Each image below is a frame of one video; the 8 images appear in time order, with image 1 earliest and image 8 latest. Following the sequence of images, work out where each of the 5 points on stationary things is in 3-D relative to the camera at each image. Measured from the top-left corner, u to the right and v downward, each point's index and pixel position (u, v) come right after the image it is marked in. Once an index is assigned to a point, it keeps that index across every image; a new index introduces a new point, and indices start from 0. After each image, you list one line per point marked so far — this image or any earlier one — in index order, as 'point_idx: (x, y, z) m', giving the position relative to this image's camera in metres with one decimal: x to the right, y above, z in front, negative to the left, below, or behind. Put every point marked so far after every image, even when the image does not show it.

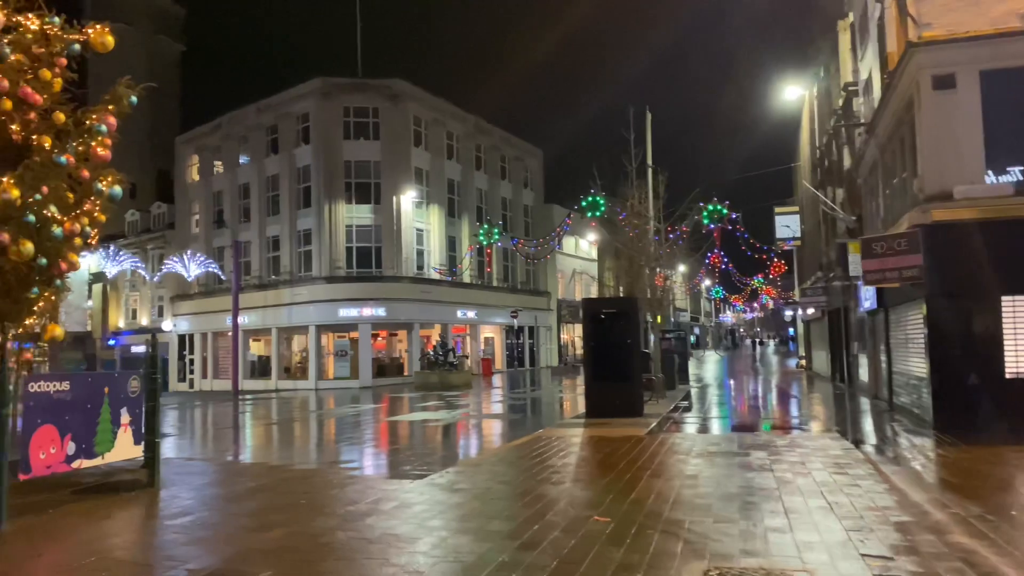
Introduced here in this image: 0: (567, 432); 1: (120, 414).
0: (+0.8, -2.2, +12.5) m
1: (-3.3, -1.1, +7.1) m
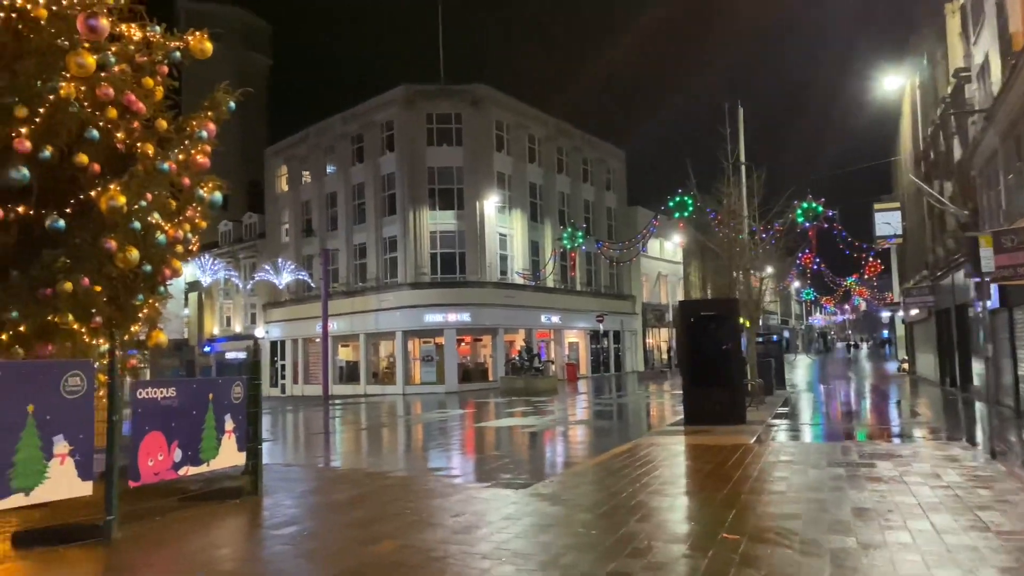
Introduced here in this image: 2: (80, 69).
0: (+2.2, -2.2, +12.1) m
1: (-2.4, -1.1, +7.0) m
2: (-3.5, +1.8, +6.7) m
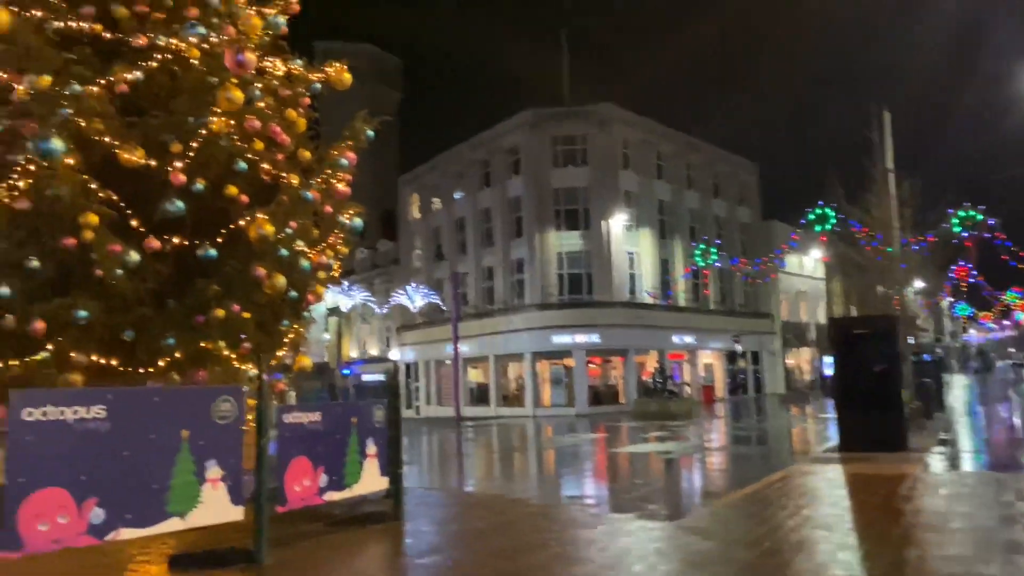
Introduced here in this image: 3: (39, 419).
0: (+4.2, -2.4, +11.3) m
1: (-1.2, -1.3, +7.0) m
2: (-2.4, +1.5, +6.9) m
3: (-2.8, -0.8, +4.9) m
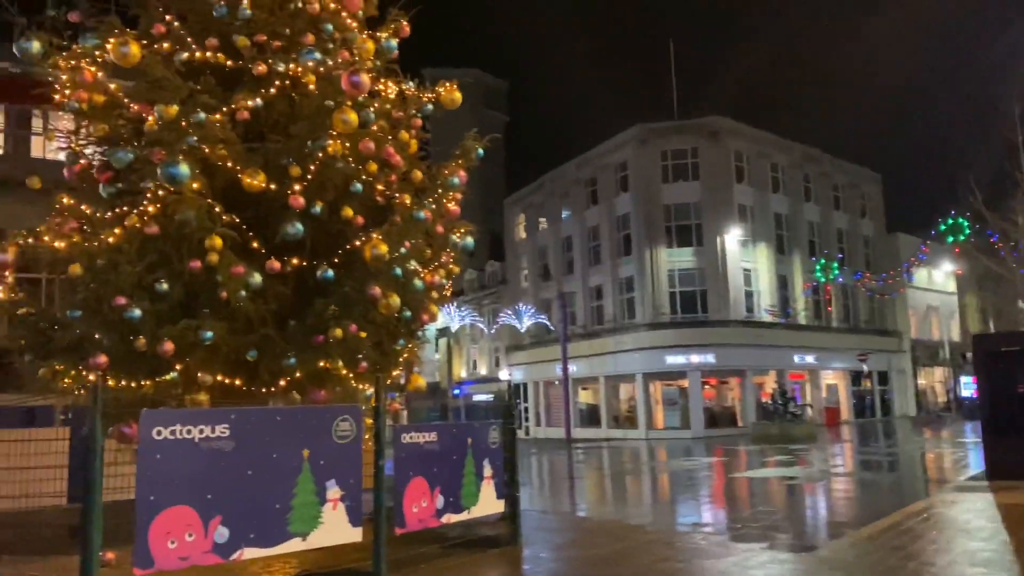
0: (+5.7, -2.6, +10.4) m
1: (-0.2, -1.5, +6.9) m
2: (-1.4, +1.4, +7.0) m
3: (-2.1, -0.9, +5.0) m
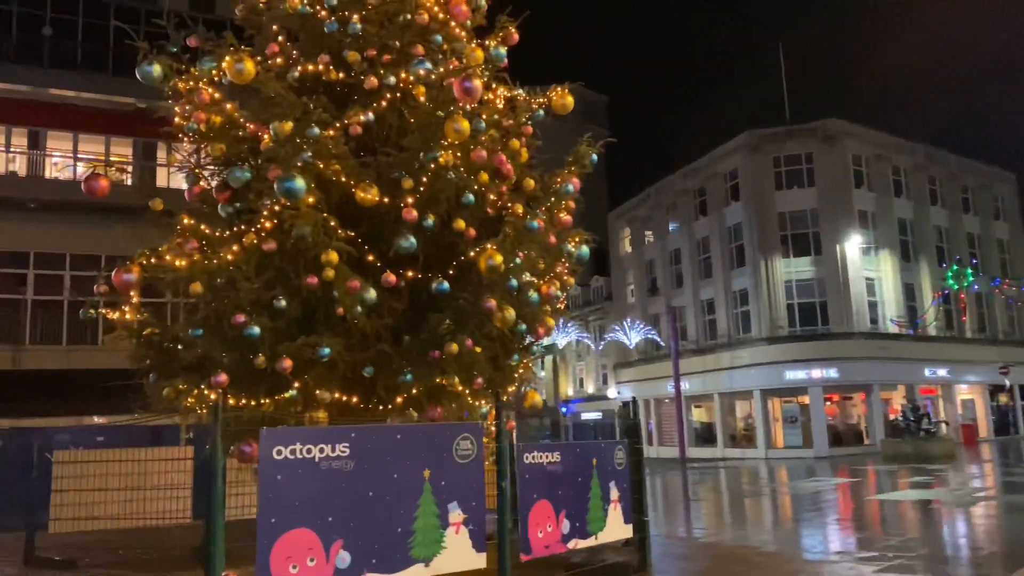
0: (+7.1, -2.6, +9.2) m
1: (+0.8, -1.6, +6.4) m
2: (-0.5, +1.3, +6.8) m
3: (-1.3, -1.0, +4.8) m
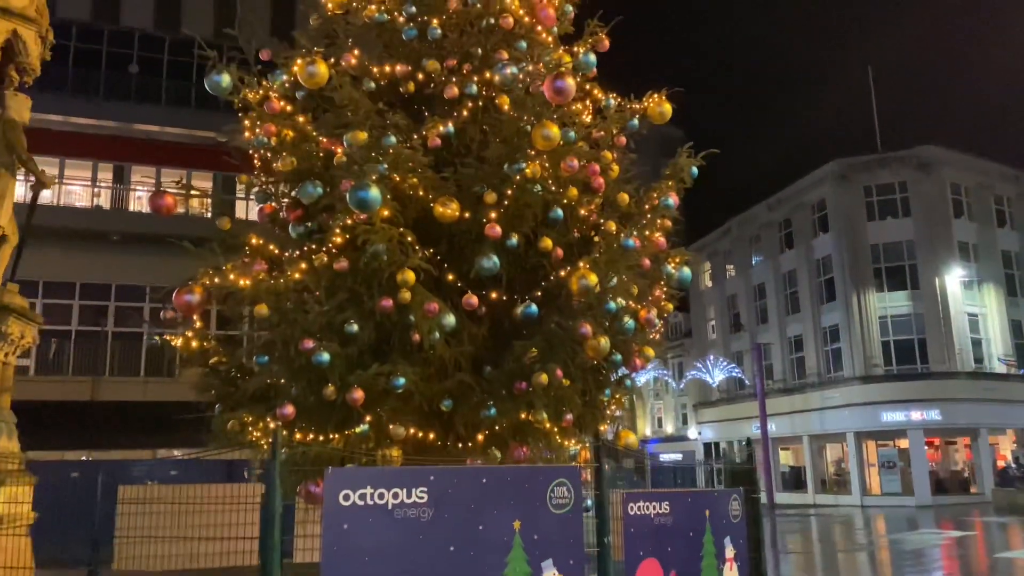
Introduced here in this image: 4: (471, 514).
0: (+7.9, -2.9, +7.7) m
1: (+1.4, -1.7, +5.5) m
2: (+0.2, +1.1, +6.1) m
3: (-0.8, -1.1, +4.1) m
4: (-0.2, -1.2, +4.5) m
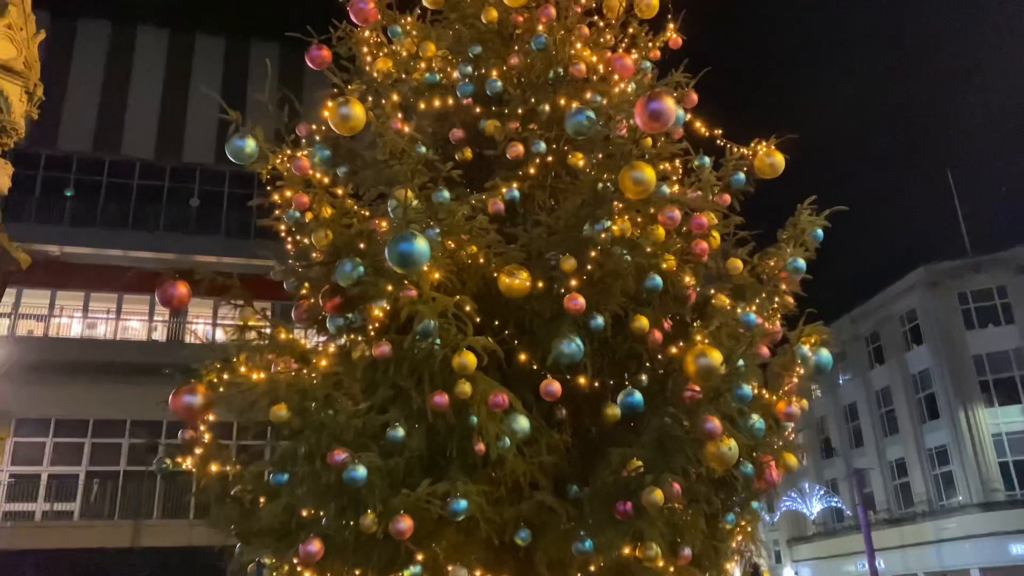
0: (+8.6, -3.3, +5.1) m
1: (+1.9, -2.0, +3.7) m
2: (+0.7, +0.6, +4.8) m
3: (-0.4, -1.3, +2.6) m
4: (+0.2, -1.4, +2.9) m
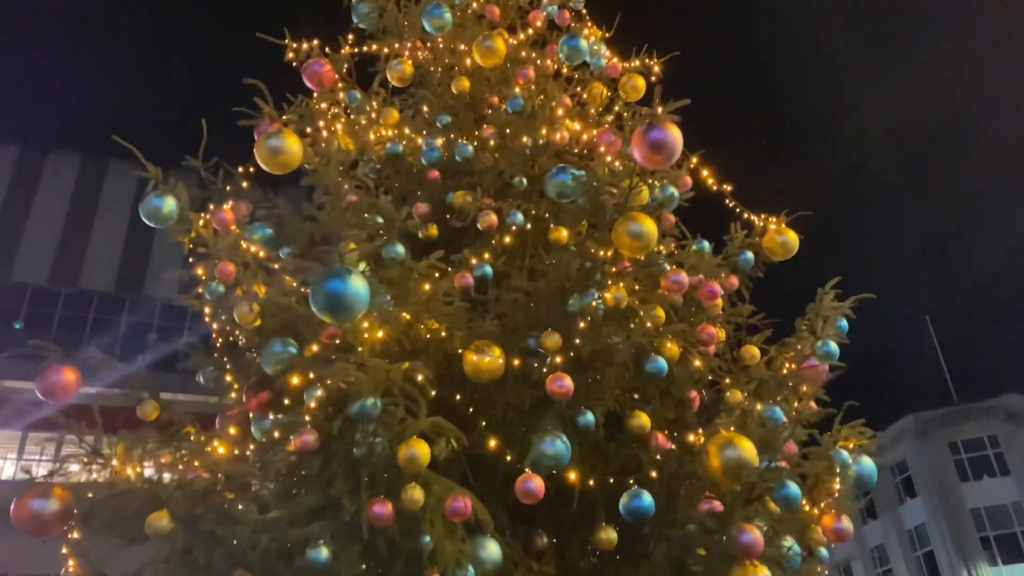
0: (+8.4, -3.7, +3.7) m
1: (+1.8, -2.2, +2.4) m
2: (+0.6, +0.2, +3.9) m
3: (-0.5, -1.2, +1.3) m
4: (+0.1, -1.4, +1.6) m
